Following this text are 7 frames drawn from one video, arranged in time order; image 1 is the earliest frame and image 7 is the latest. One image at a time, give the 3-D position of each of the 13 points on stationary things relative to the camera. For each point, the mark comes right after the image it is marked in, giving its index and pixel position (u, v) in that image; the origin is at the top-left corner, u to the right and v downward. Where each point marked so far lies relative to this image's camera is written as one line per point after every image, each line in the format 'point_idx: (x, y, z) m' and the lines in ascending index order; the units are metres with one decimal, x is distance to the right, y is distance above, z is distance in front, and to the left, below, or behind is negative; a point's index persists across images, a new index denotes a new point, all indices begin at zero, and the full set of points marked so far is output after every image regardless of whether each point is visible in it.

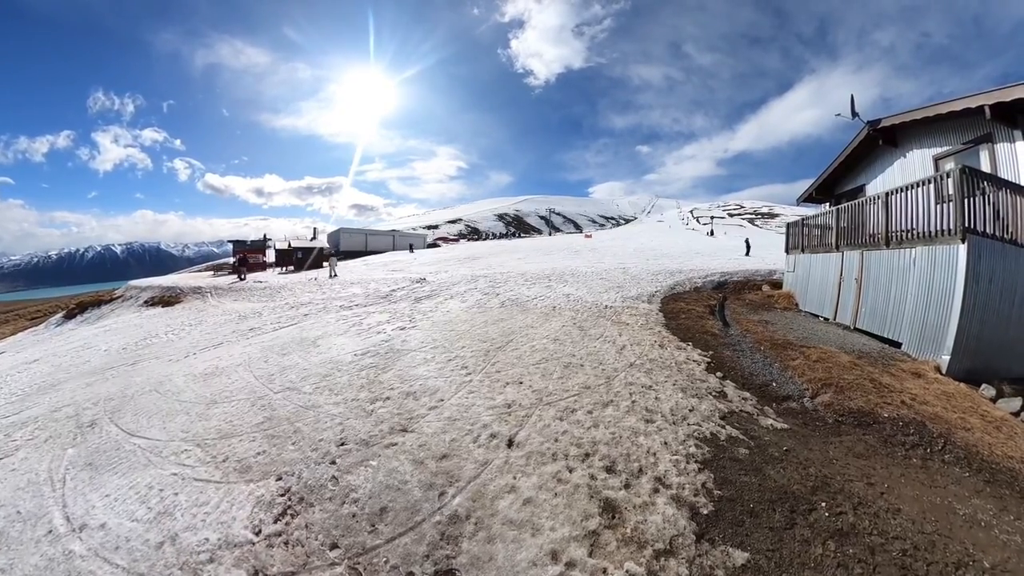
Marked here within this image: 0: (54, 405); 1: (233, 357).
0: (-13.2, -3.1, +13.1) m
1: (-8.5, -2.2, +14.1) m
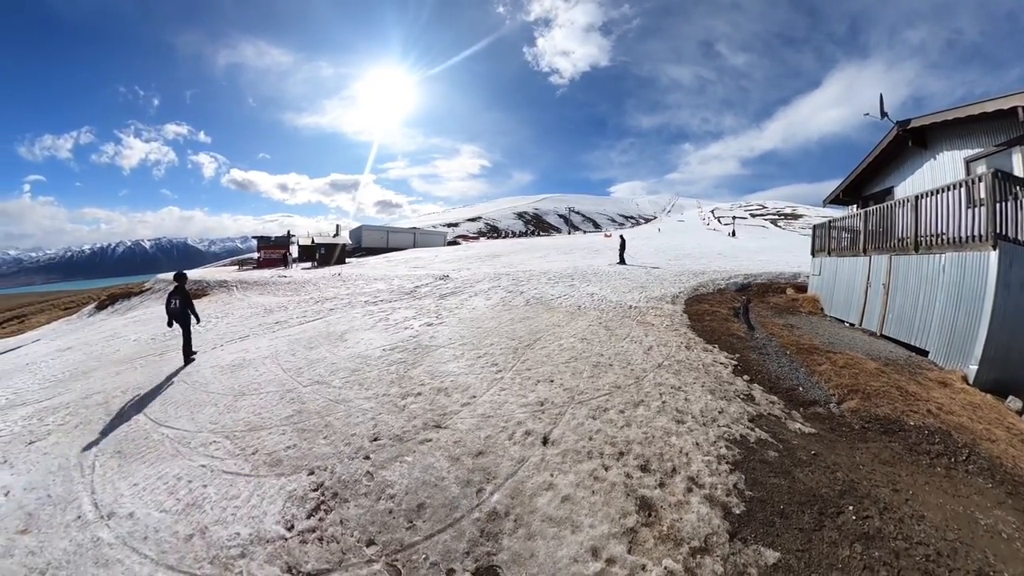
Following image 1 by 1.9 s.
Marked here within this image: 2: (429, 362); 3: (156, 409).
0: (-12.7, -2.9, +13.6) m
1: (-8.0, -2.0, +14.5) m
2: (-2.2, -1.9, +11.2) m
3: (-9.2, -2.8, +11.7) m
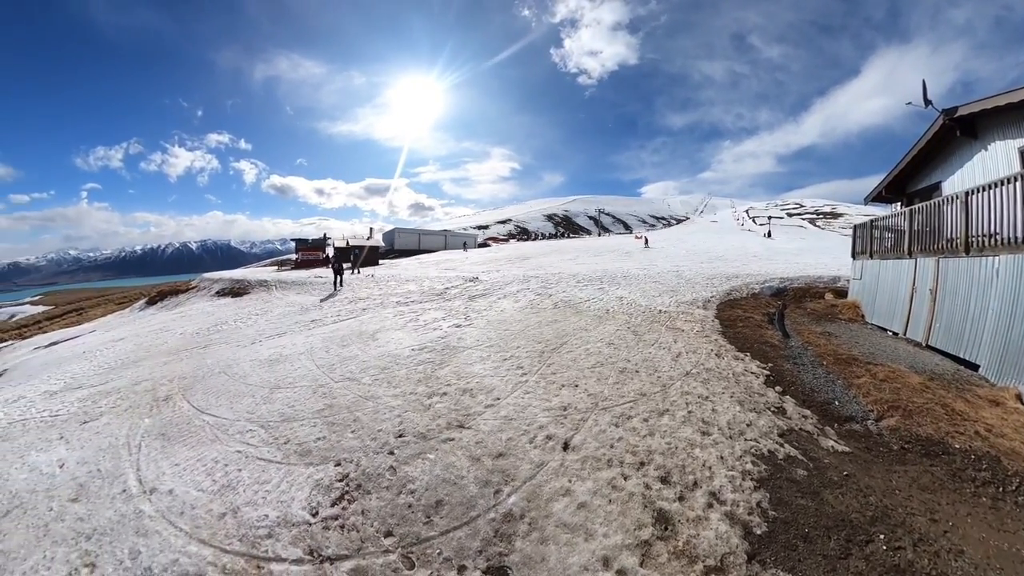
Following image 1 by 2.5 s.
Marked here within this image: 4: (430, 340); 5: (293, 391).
0: (-11.9, -2.8, +14.4) m
1: (-7.1, -1.9, +15.1) m
2: (-1.5, -1.9, +11.4) m
3: (-8.5, -2.8, +12.3) m
4: (-2.5, -1.6, +13.6) m
5: (-5.6, -2.6, +11.6) m
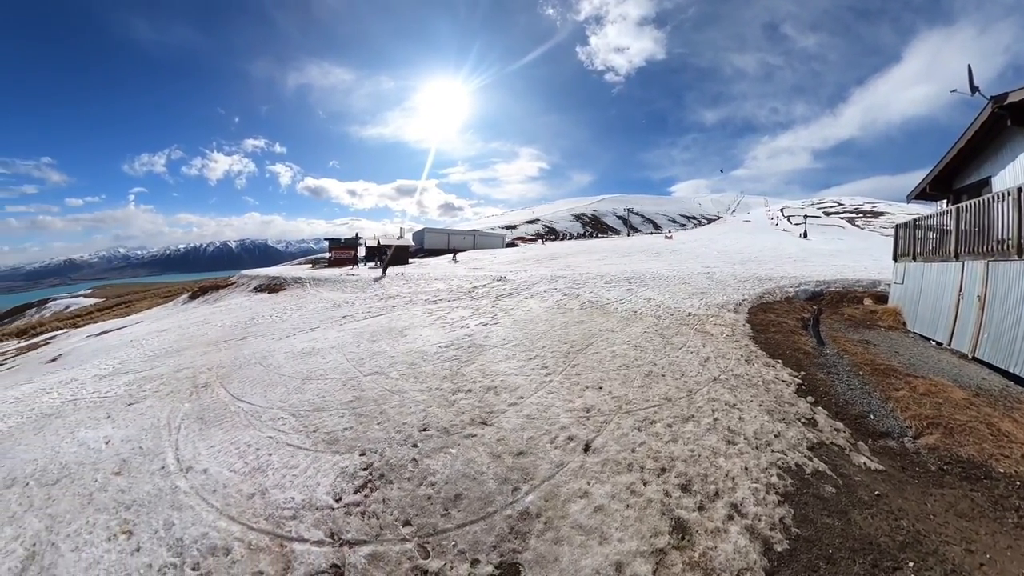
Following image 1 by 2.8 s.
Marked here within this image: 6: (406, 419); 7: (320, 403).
0: (-11.0, -2.6, +15.2) m
1: (-6.2, -1.8, +15.5) m
2: (-0.9, -1.8, +11.6) m
3: (-7.8, -2.7, +12.9) m
4: (-1.7, -1.5, +13.8) m
5: (-4.9, -2.5, +12.0) m
6: (-2.1, -2.6, +9.2) m
7: (-4.5, -2.7, +10.6) m
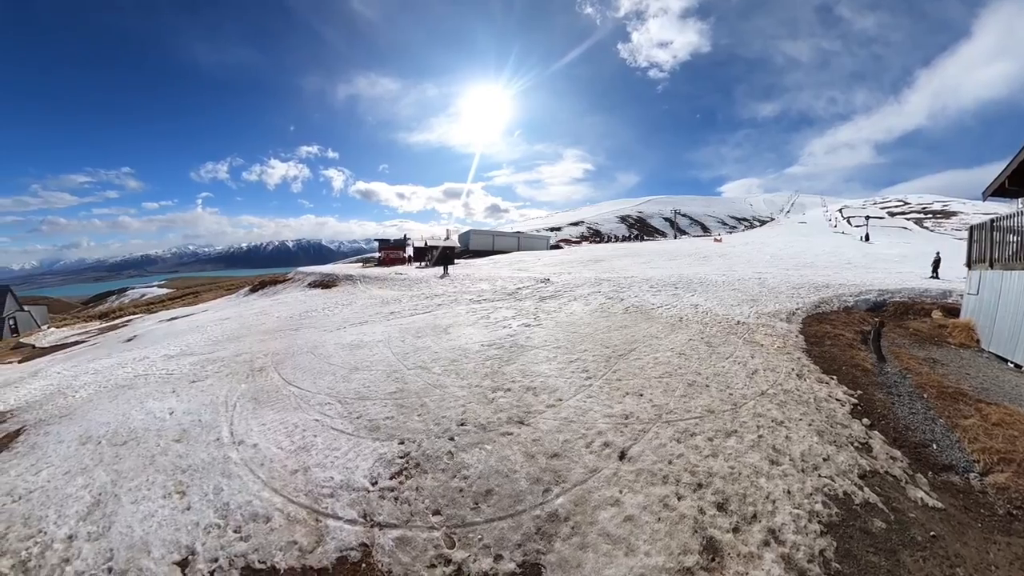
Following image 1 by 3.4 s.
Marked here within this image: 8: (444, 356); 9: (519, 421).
0: (-9.6, -2.4, +16.2) m
1: (-4.8, -1.6, +16.1) m
2: (+0.2, -1.8, +11.7) m
3: (-6.6, -2.5, +13.6) m
4: (-0.4, -1.4, +14.0) m
5: (-3.8, -2.4, +12.5) m
6: (-1.2, -2.6, +9.5) m
7: (-3.5, -2.6, +11.1) m
8: (-1.9, -1.9, +12.9) m
9: (+0.3, -2.6, +8.8) m
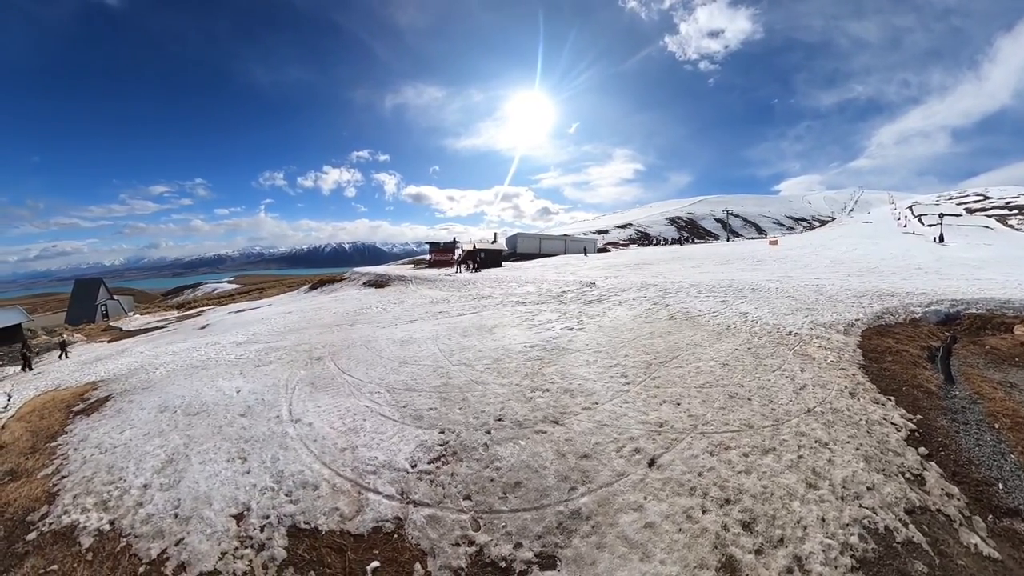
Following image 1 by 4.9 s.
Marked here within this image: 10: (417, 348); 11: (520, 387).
0: (-8.0, -2.3, +17.2) m
1: (-3.2, -1.5, +16.7) m
2: (+1.4, -1.8, +11.8) m
3: (-5.2, -2.5, +14.4) m
4: (+1.0, -1.3, +14.2) m
5: (-2.5, -2.4, +13.0) m
6: (-0.3, -2.7, +9.7) m
7: (-2.3, -2.6, +11.6) m
8: (-0.6, -1.9, +13.2) m
9: (+1.2, -2.7, +9.0) m
10: (-2.9, -2.0, +14.7) m
11: (+0.4, -2.3, +10.6) m
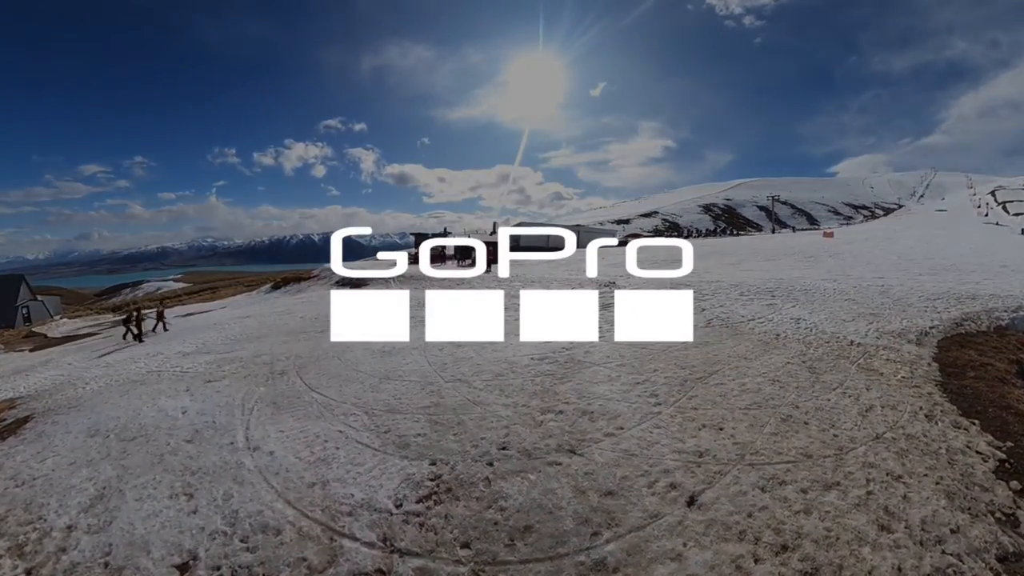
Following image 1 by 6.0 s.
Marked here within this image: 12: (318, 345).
0: (-8.2, -2.4, +15.1) m
1: (-3.4, -1.6, +14.8) m
2: (+1.3, -1.8, +10.1) m
3: (-5.3, -2.5, +12.4) m
4: (+0.9, -1.4, +12.4) m
5: (-2.6, -2.4, +11.1) m
6: (-0.2, -2.7, +7.9) m
7: (-2.3, -2.6, +9.7) m
8: (-0.7, -1.9, +11.4) m
9: (+1.2, -2.6, +7.2) m
10: (-3.1, -2.0, +12.8) m
11: (+0.4, -2.3, +8.8) m
12: (-6.3, -2.0, +15.2) m
